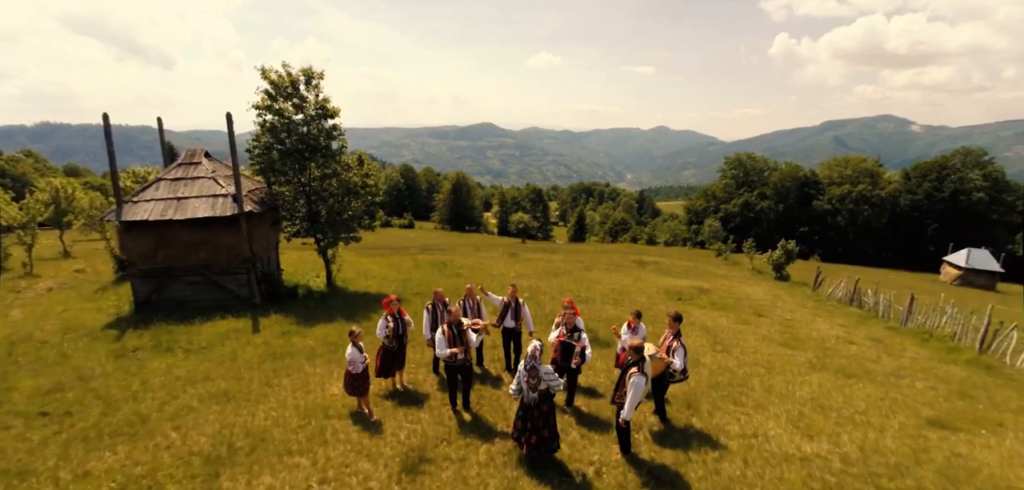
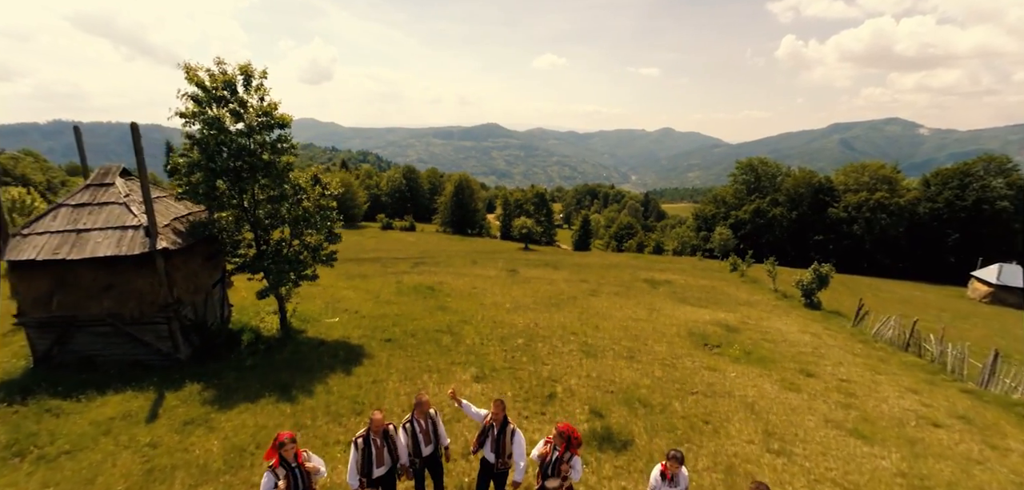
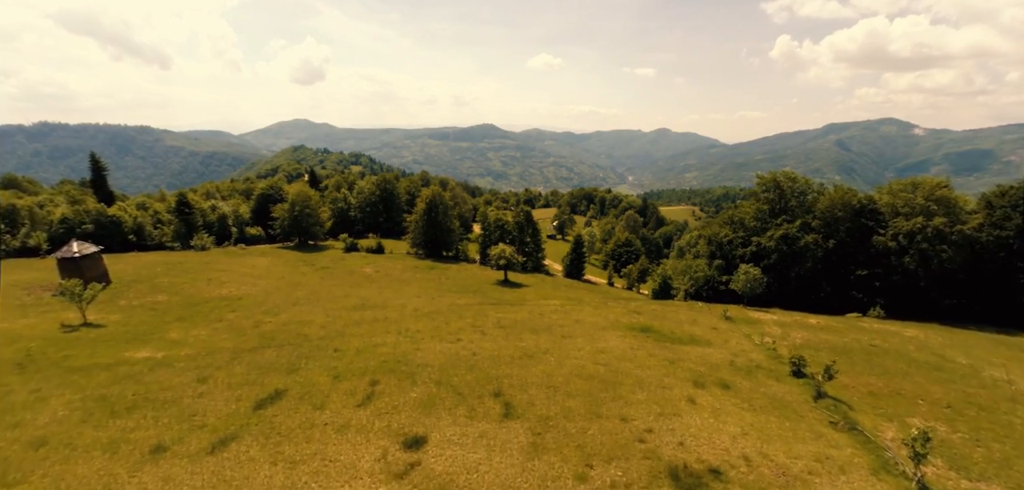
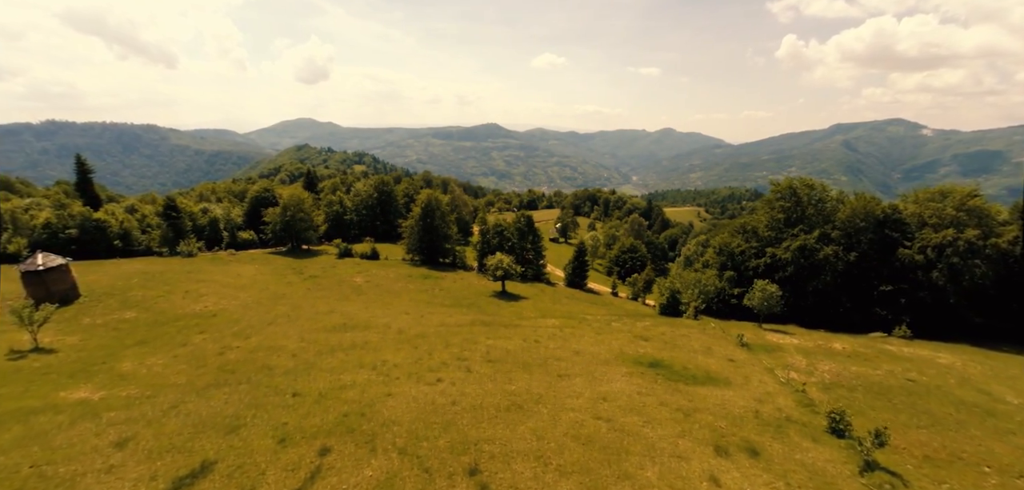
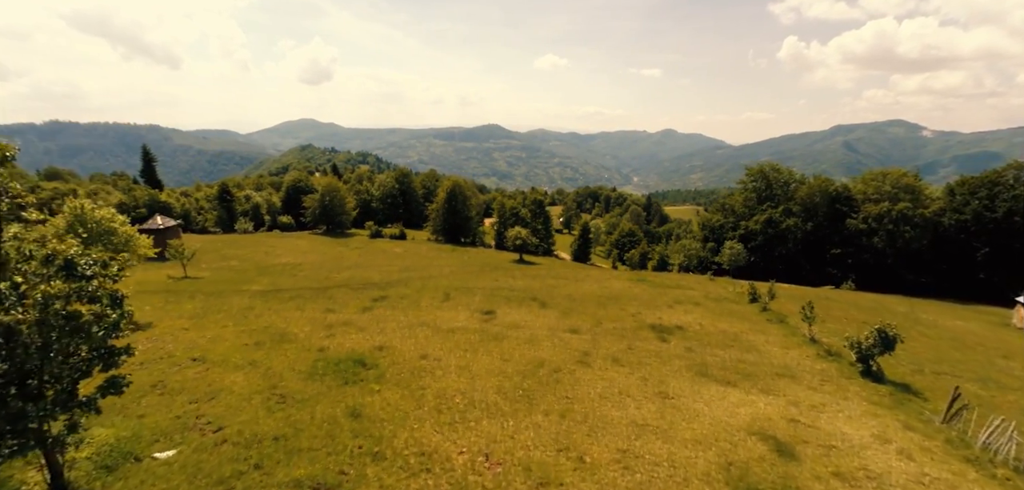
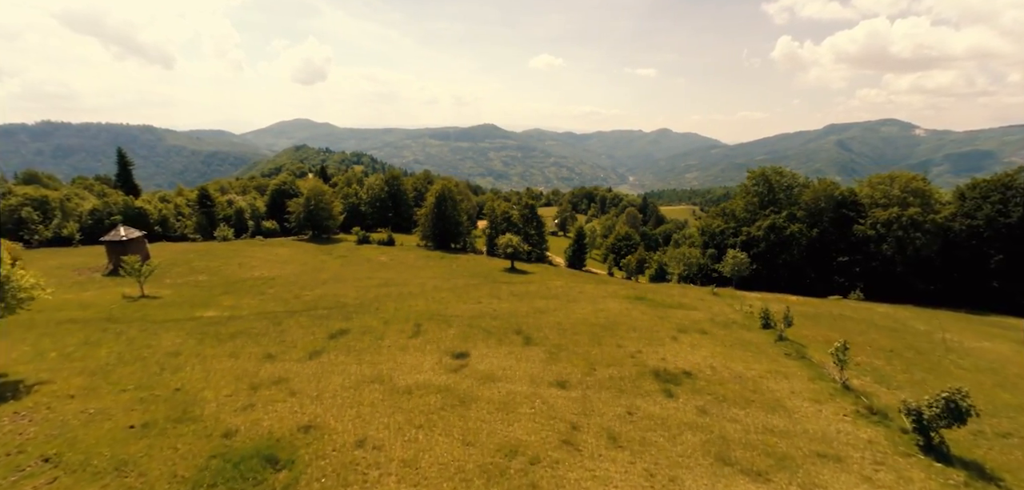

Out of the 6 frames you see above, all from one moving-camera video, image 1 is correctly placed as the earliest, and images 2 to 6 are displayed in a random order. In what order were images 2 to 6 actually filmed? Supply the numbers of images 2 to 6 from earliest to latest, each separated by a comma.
2, 5, 6, 3, 4
